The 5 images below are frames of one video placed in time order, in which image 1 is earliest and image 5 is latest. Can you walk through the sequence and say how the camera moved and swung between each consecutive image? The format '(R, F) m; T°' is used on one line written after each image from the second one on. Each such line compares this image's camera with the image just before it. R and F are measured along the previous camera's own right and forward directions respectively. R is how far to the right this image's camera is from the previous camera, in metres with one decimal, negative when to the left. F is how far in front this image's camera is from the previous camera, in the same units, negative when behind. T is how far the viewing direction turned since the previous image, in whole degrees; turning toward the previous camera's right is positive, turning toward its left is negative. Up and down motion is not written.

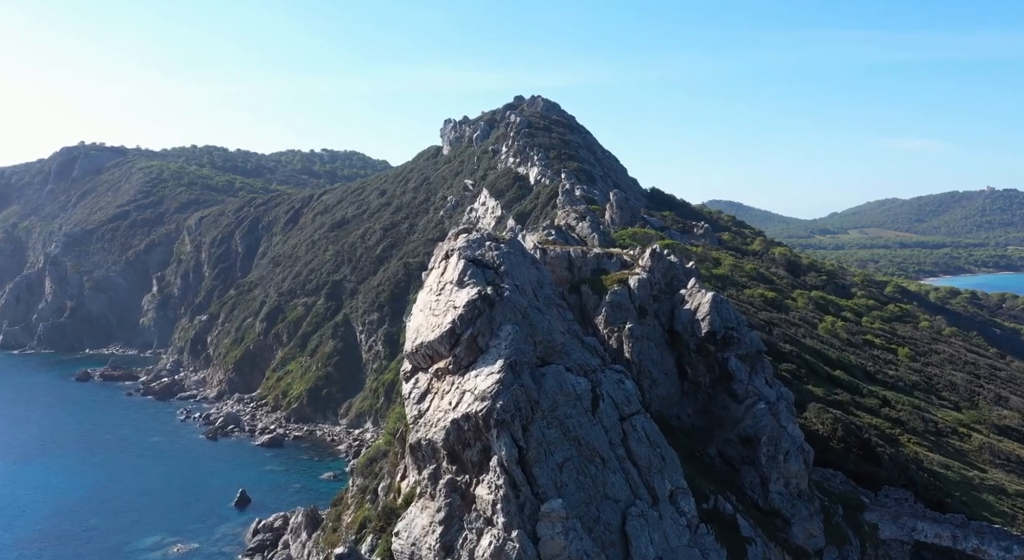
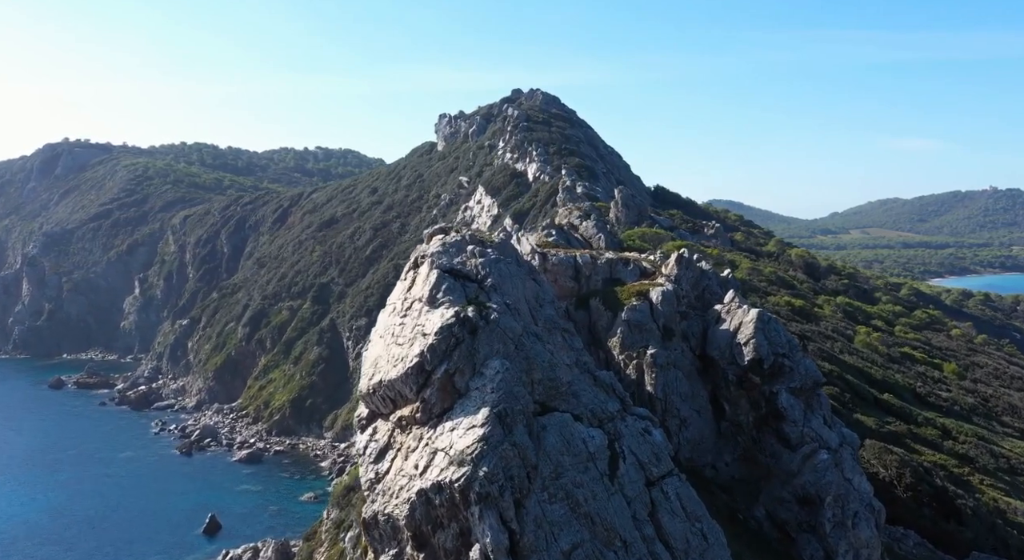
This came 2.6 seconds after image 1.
(+0.3, +8.5) m; 0°
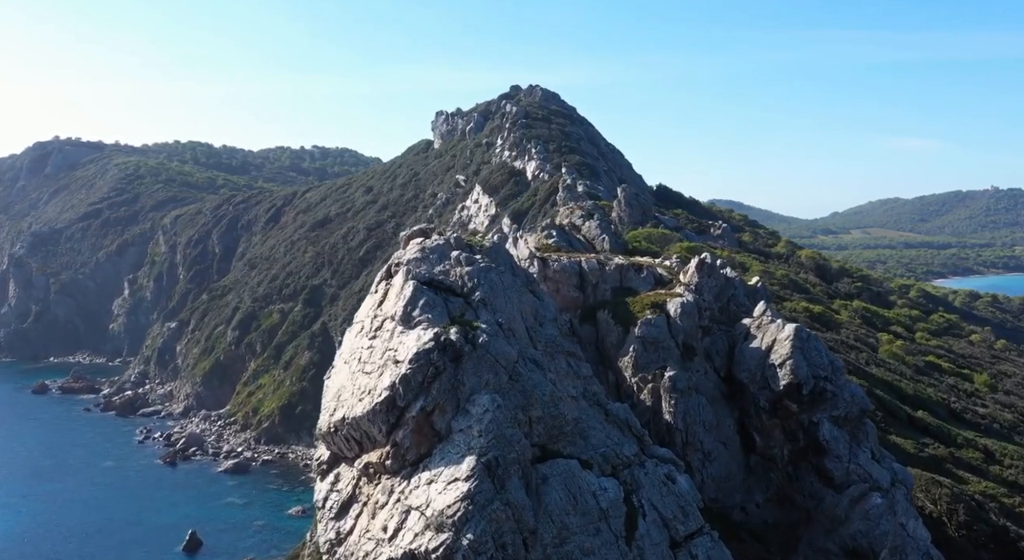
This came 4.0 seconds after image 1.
(+0.1, +4.7) m; 0°
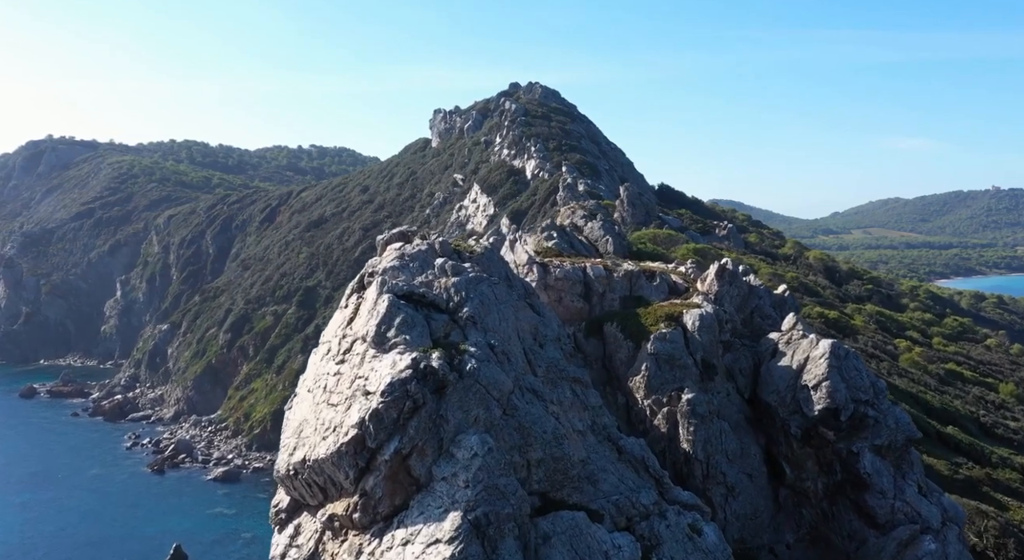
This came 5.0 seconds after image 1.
(+0.1, +3.4) m; 0°
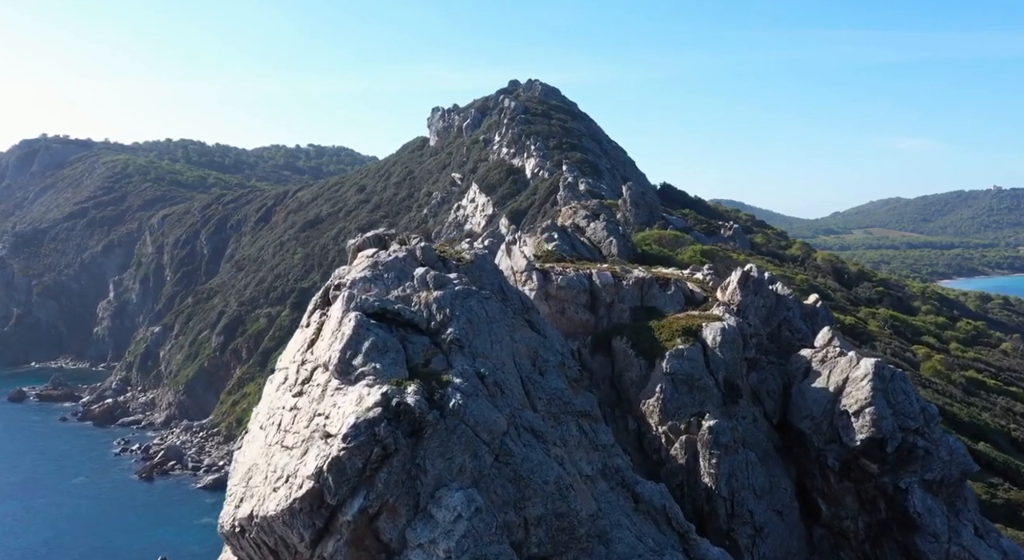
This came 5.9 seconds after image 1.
(+0.1, +3.1) m; 0°
